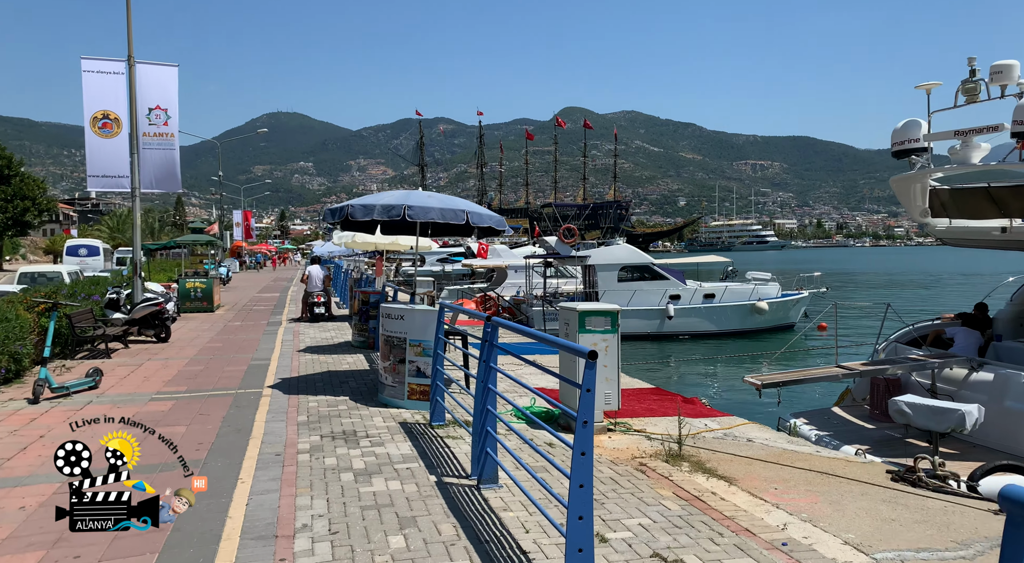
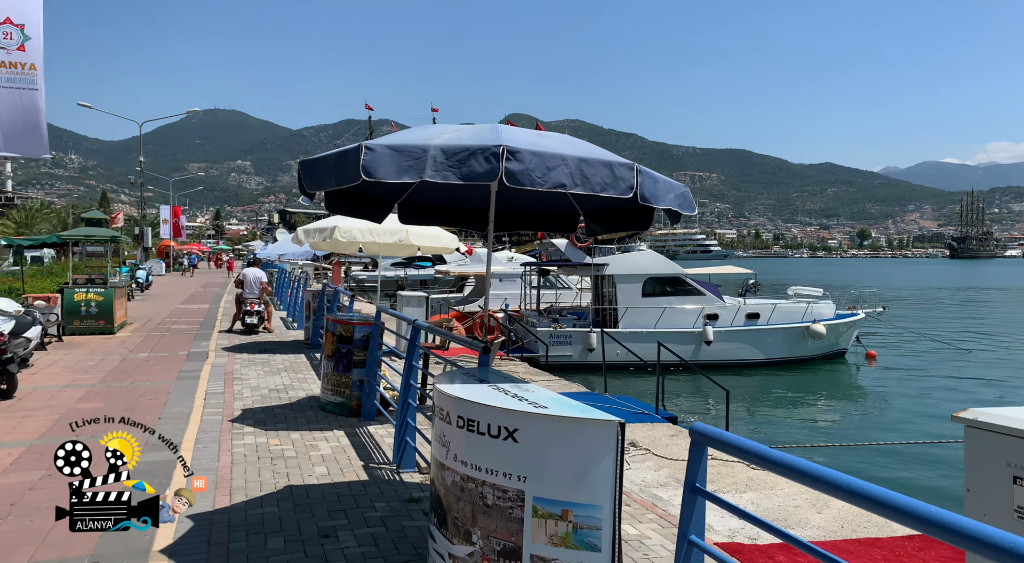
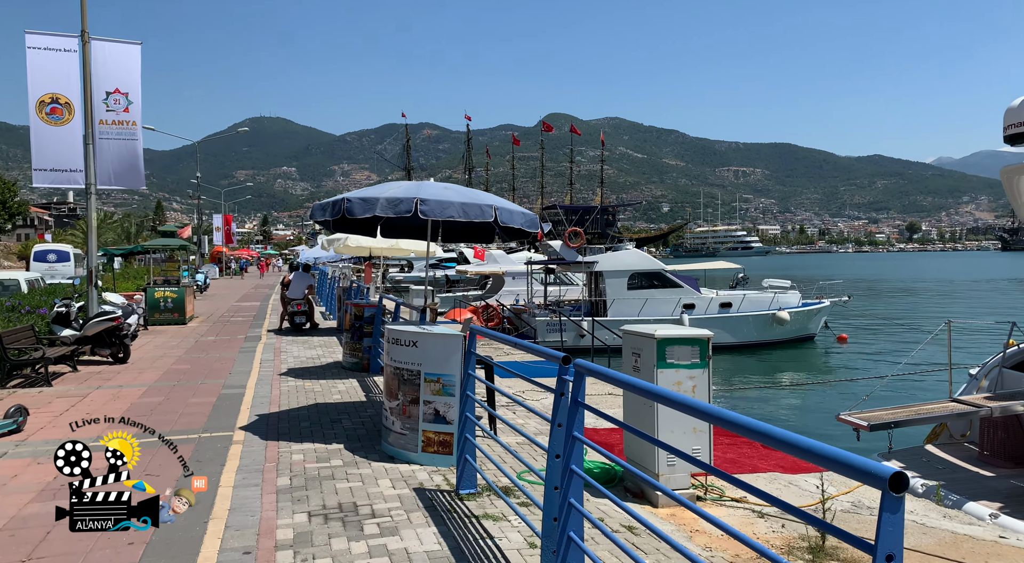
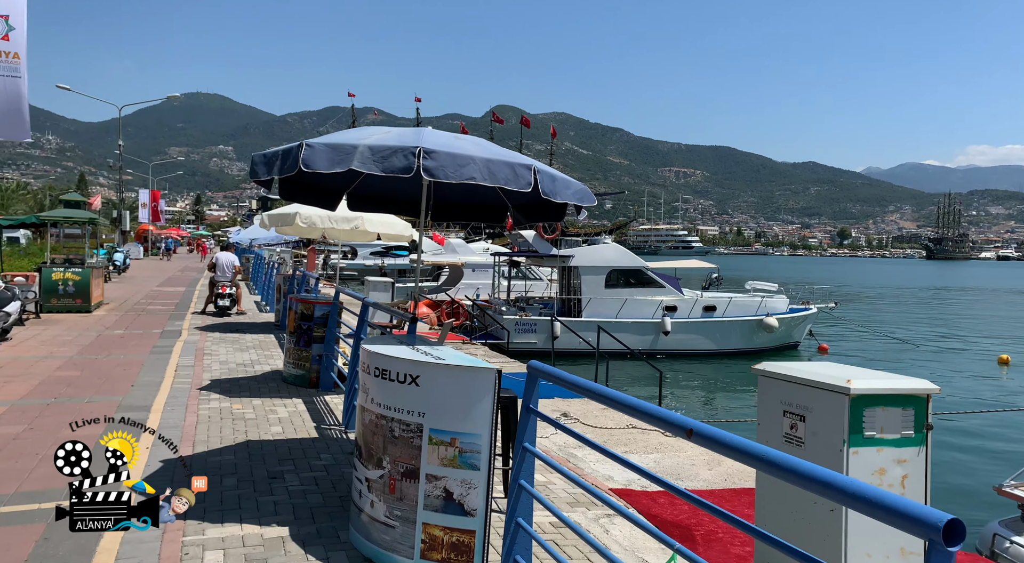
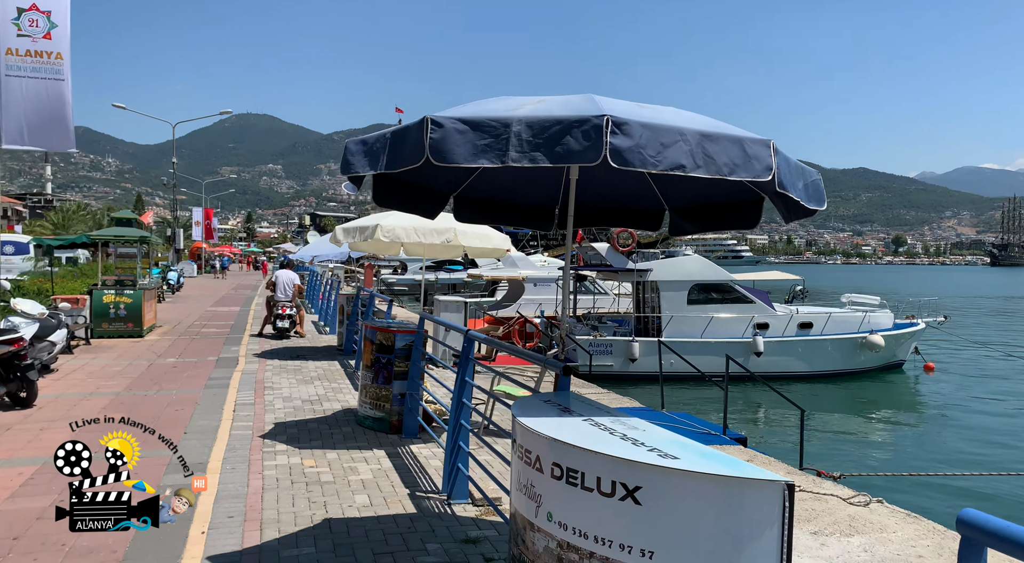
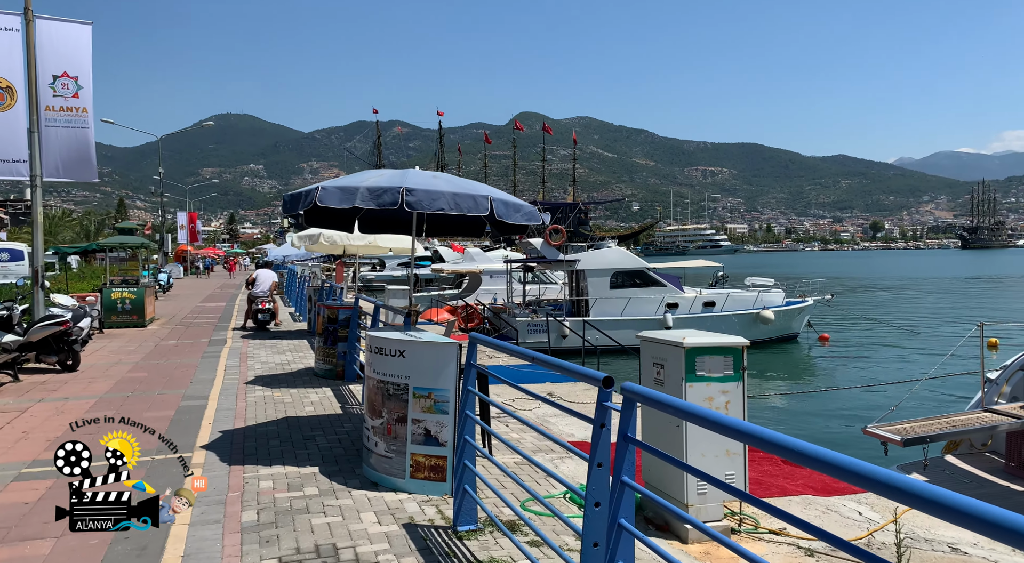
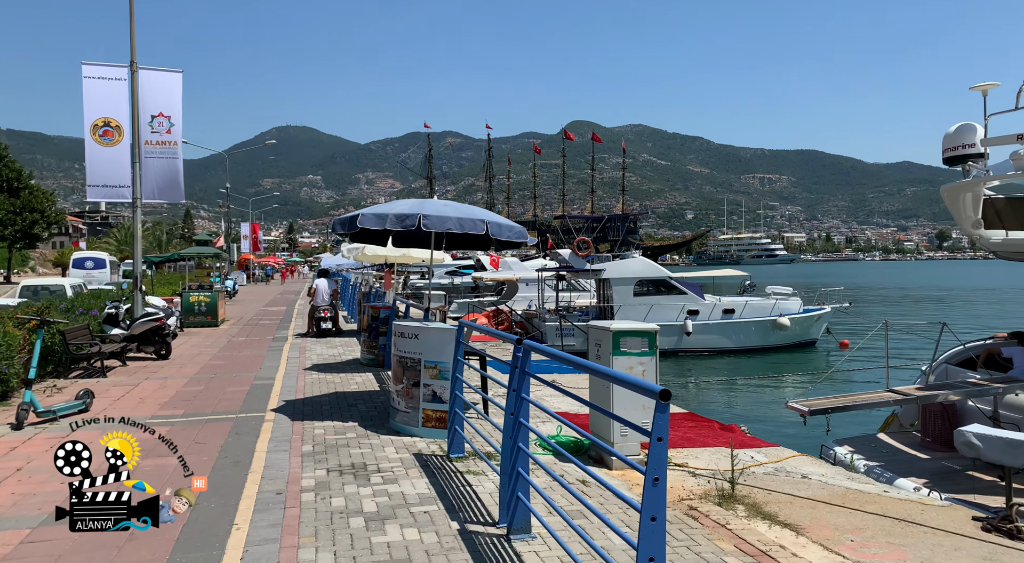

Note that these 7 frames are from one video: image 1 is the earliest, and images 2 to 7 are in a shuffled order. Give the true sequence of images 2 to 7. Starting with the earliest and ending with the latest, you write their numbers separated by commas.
7, 3, 6, 4, 2, 5
